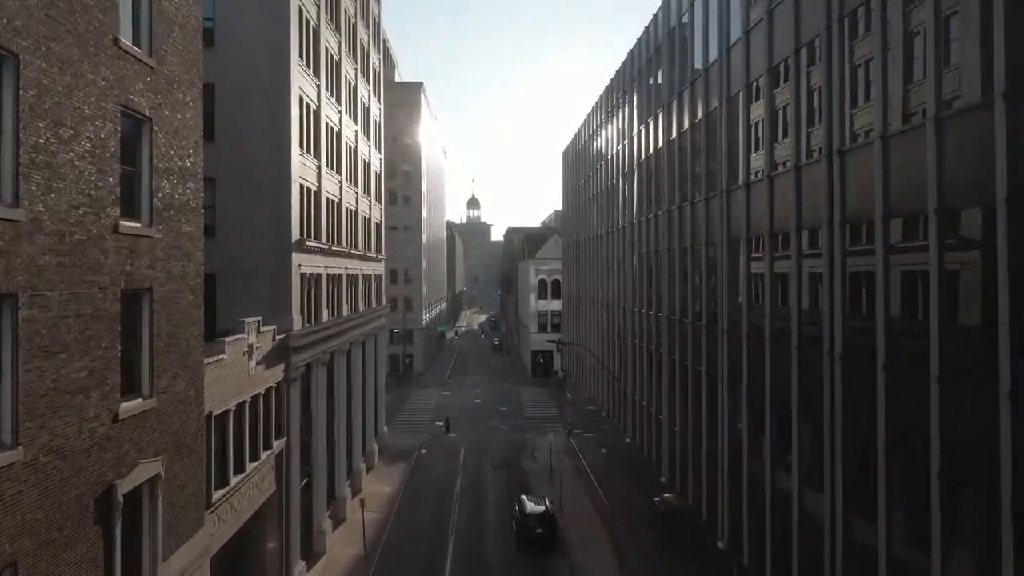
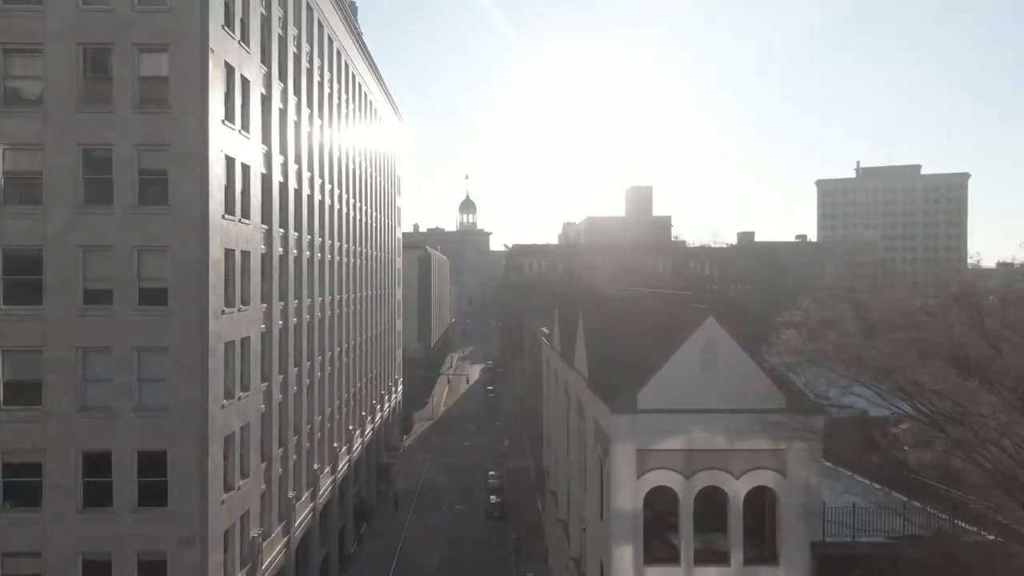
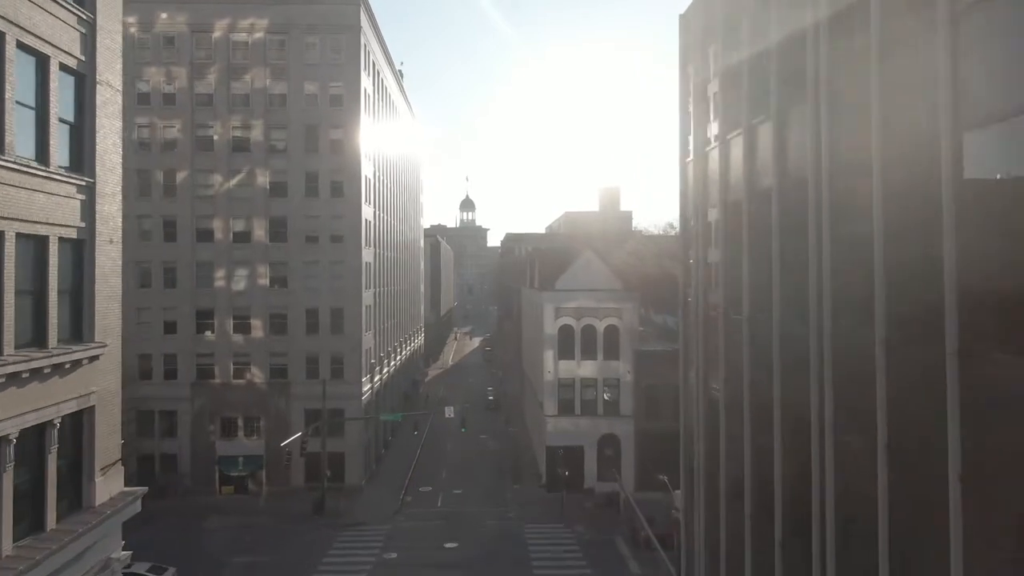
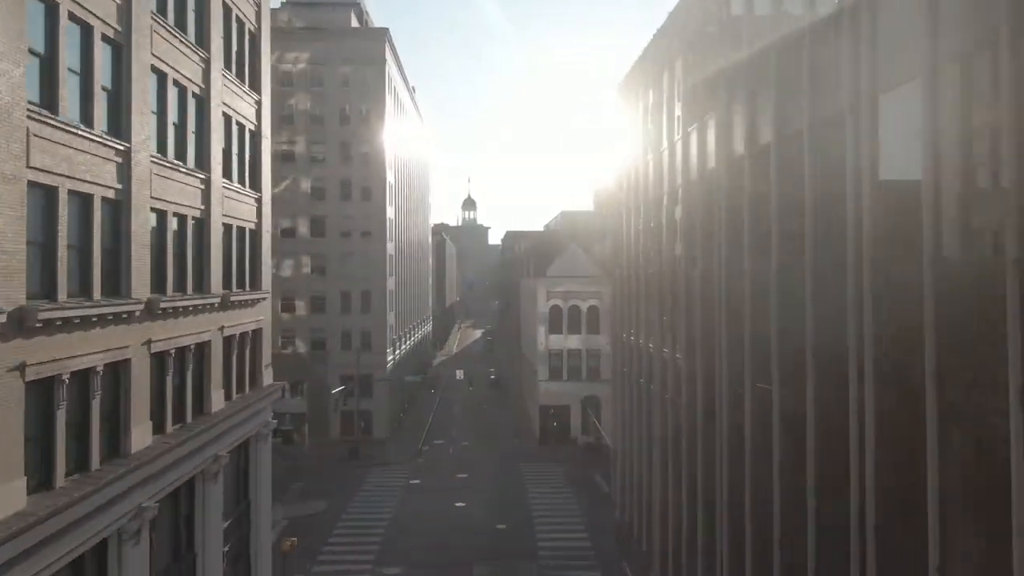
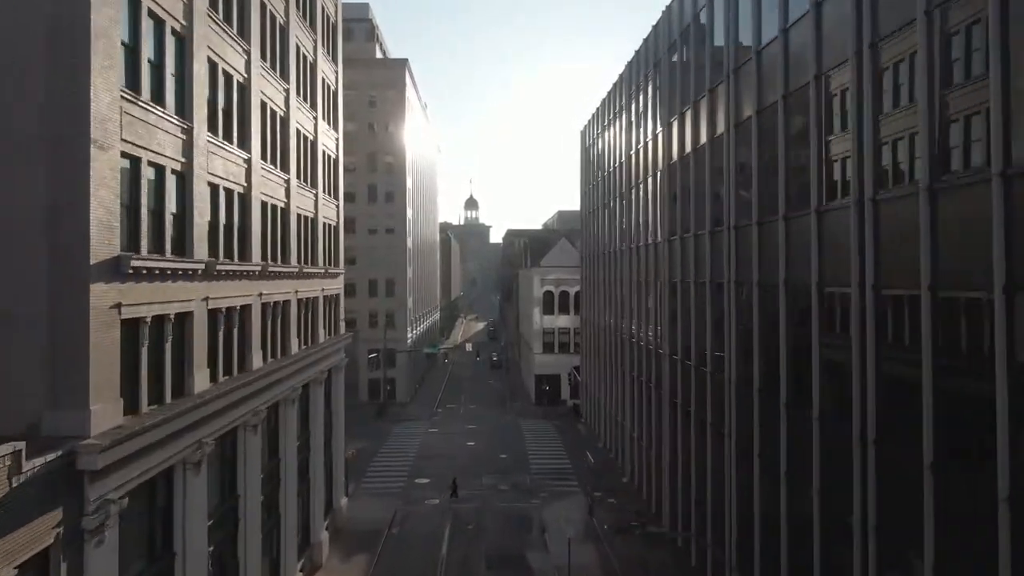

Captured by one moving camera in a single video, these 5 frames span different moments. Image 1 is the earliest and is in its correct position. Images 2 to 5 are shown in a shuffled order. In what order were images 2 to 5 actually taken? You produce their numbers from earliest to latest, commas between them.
5, 4, 3, 2
